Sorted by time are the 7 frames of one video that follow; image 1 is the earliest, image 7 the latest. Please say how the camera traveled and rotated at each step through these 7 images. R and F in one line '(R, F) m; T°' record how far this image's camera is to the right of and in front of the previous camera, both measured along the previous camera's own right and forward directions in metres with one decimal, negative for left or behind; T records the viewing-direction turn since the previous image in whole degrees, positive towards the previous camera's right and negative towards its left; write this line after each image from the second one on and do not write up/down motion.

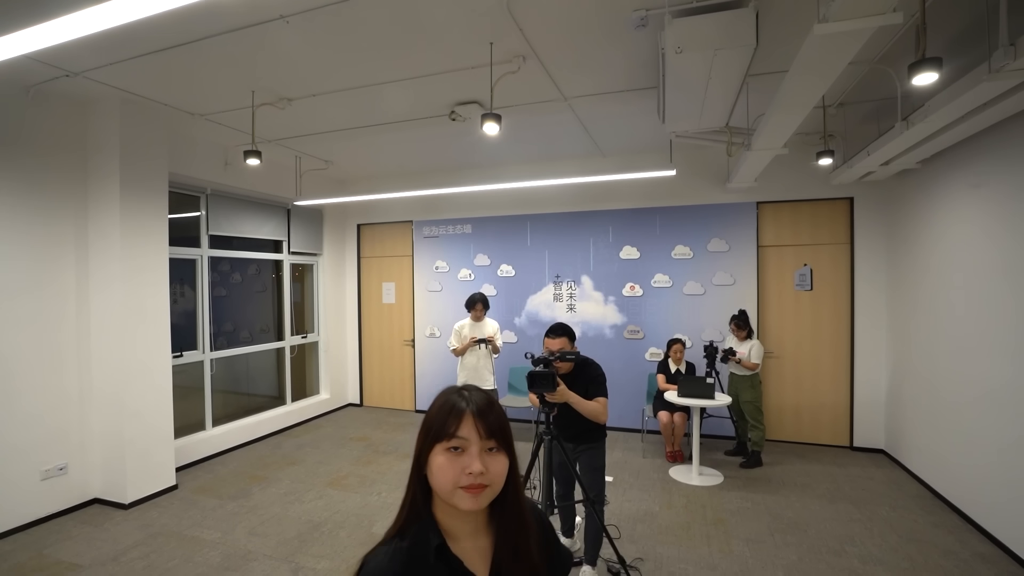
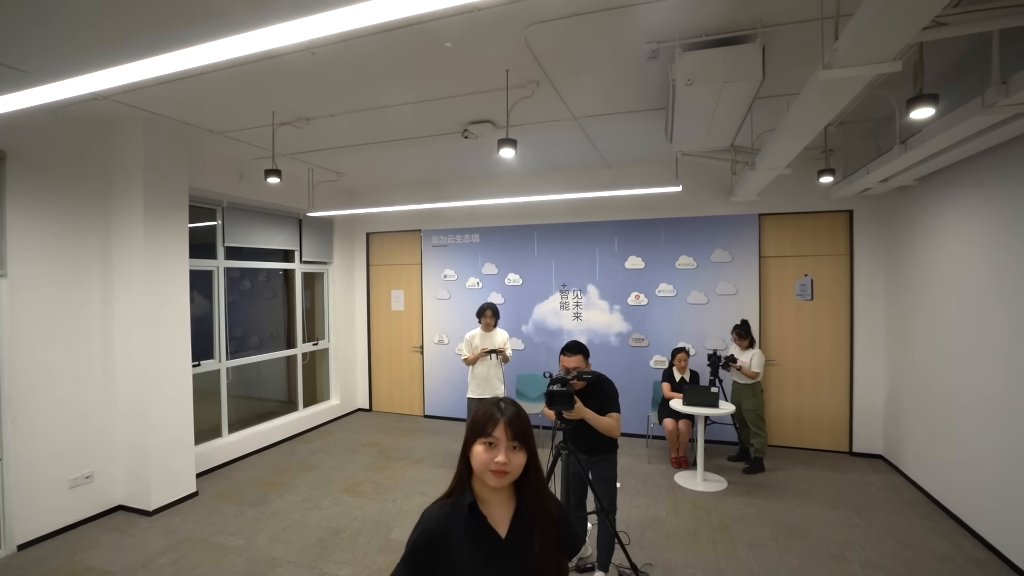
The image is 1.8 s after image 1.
(-0.1, -0.1) m; 0°
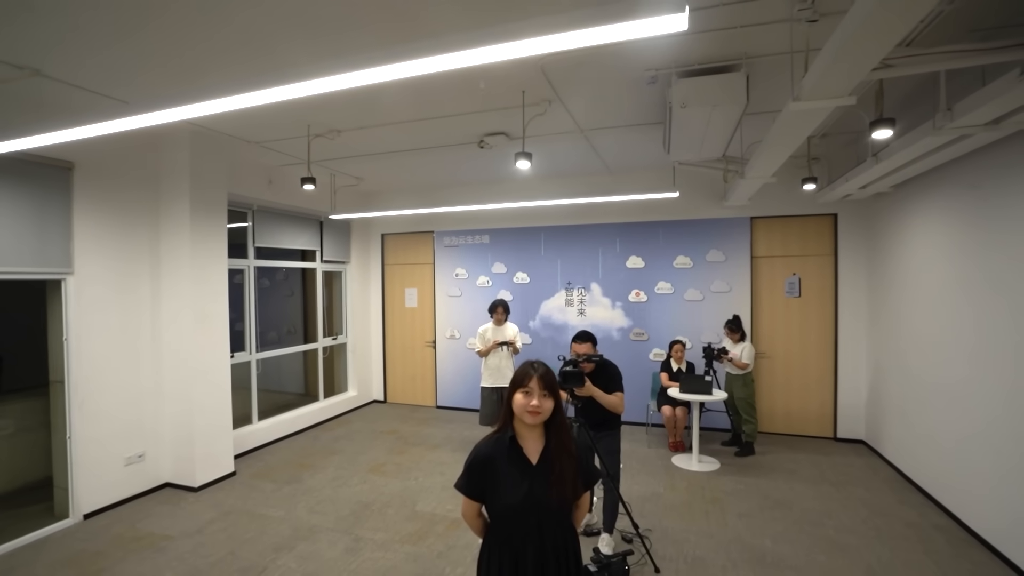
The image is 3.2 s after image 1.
(-0.1, -0.4) m; 0°
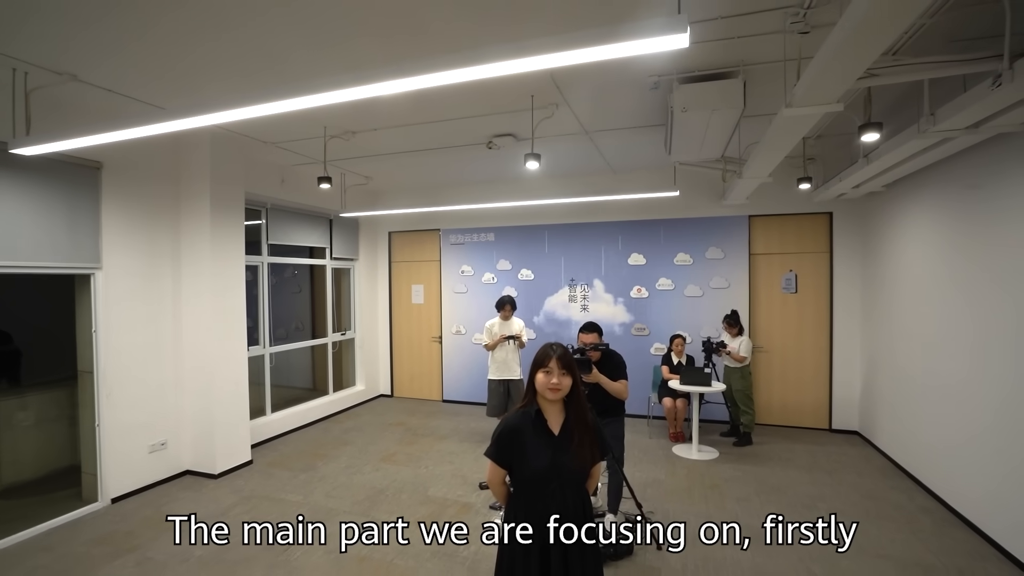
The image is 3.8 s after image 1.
(-0.1, -0.2) m; 0°
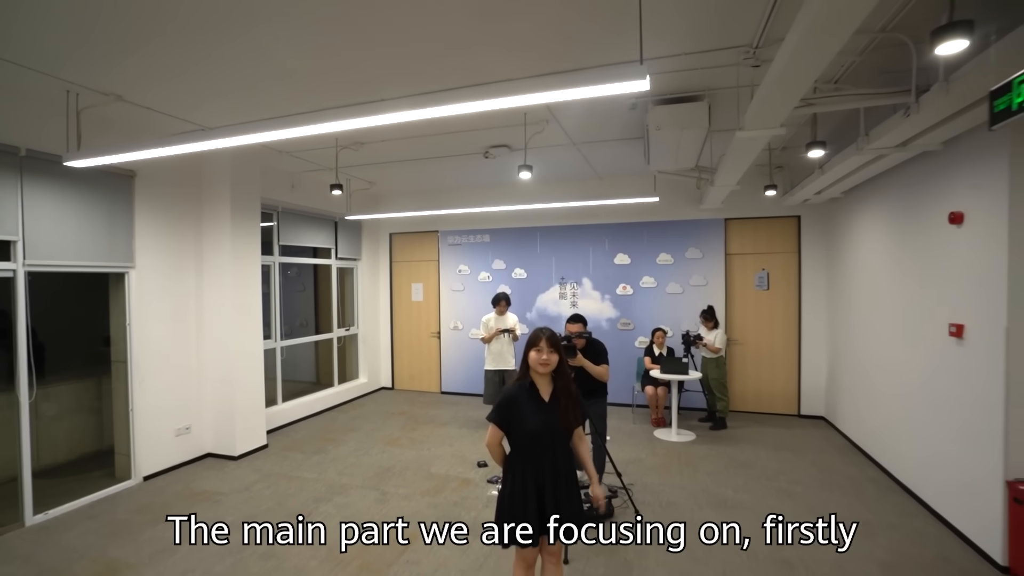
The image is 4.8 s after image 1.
(0.0, -0.4) m; +1°
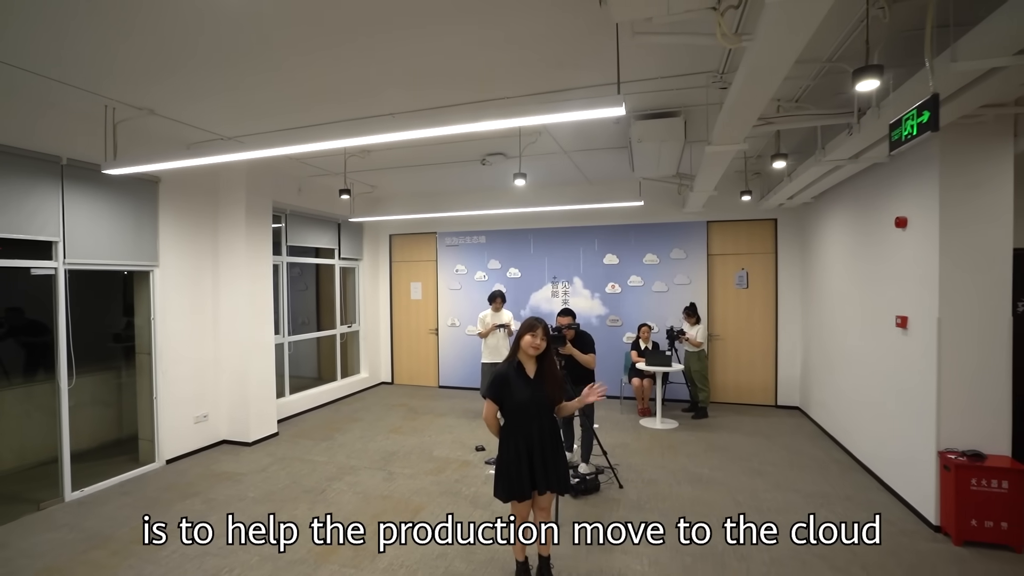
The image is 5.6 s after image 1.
(0.0, -0.3) m; +1°
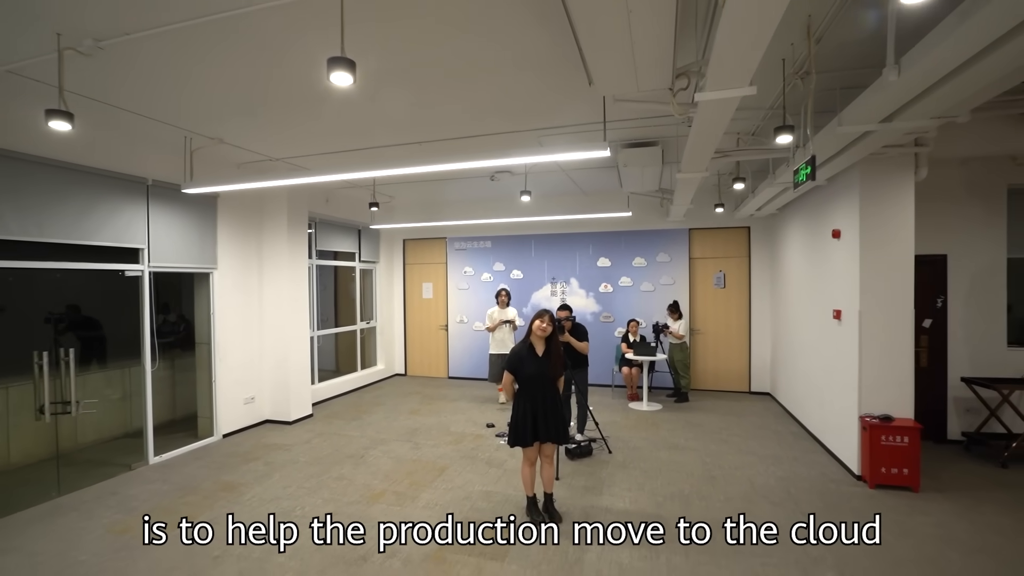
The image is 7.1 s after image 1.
(-0.1, -0.7) m; 0°
